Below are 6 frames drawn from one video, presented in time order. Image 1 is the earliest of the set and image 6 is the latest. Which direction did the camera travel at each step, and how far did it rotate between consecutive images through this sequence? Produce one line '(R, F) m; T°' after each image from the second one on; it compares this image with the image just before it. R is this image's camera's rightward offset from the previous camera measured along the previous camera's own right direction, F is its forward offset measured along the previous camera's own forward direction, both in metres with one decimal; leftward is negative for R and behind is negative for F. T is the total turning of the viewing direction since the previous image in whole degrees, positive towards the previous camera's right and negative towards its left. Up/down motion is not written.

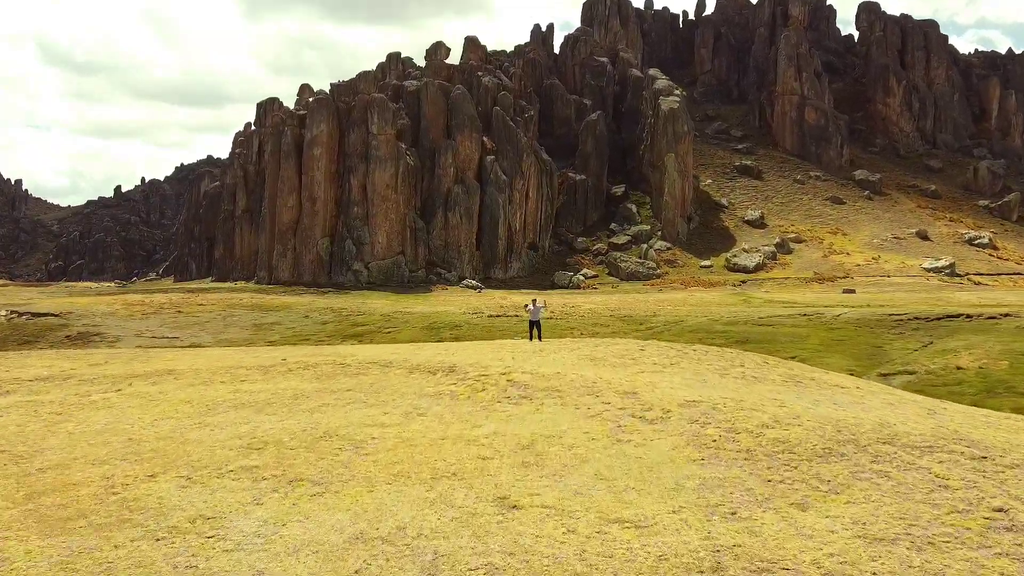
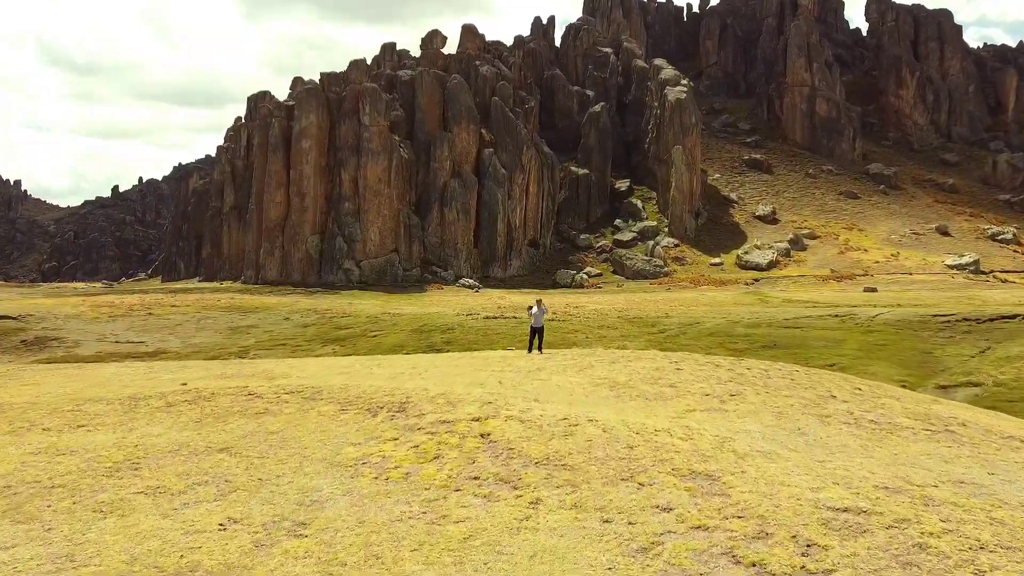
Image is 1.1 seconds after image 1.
(+0.1, +3.0) m; 0°
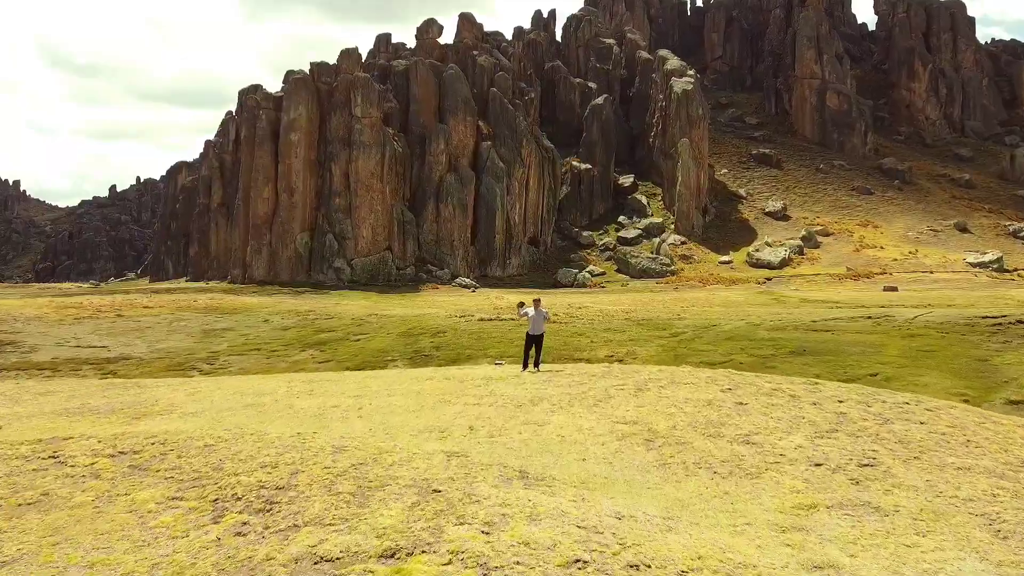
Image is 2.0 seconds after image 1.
(+0.1, +2.7) m; 0°
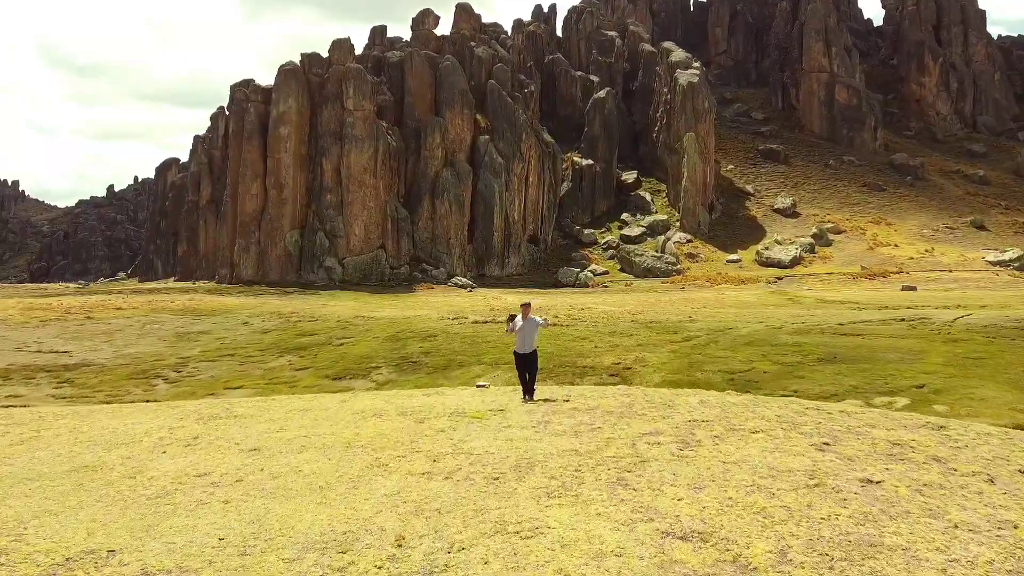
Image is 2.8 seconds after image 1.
(+0.1, +2.2) m; 0°
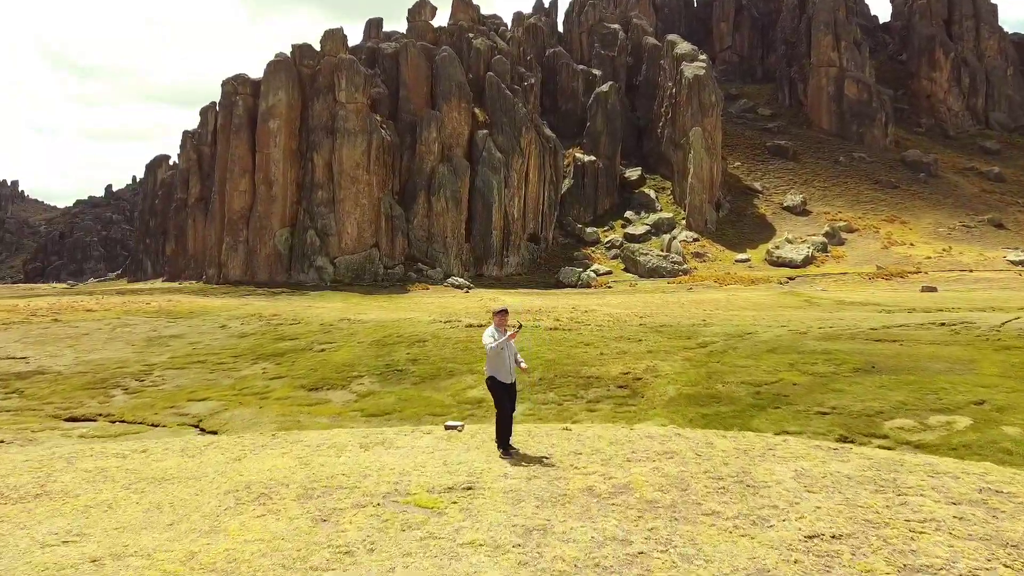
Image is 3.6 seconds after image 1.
(+0.1, +2.1) m; 0°
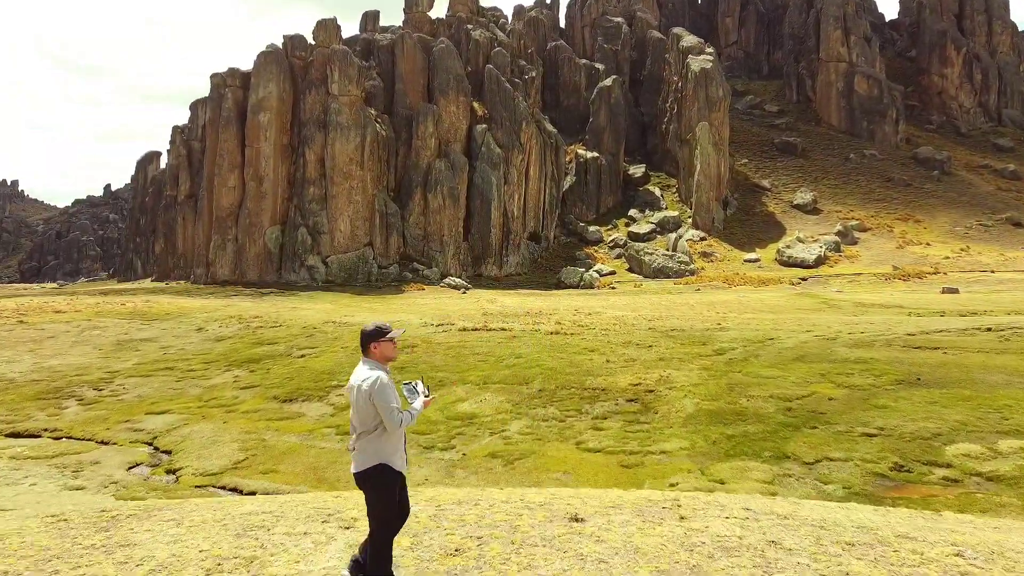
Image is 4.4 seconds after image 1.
(+0.1, +2.0) m; 0°
